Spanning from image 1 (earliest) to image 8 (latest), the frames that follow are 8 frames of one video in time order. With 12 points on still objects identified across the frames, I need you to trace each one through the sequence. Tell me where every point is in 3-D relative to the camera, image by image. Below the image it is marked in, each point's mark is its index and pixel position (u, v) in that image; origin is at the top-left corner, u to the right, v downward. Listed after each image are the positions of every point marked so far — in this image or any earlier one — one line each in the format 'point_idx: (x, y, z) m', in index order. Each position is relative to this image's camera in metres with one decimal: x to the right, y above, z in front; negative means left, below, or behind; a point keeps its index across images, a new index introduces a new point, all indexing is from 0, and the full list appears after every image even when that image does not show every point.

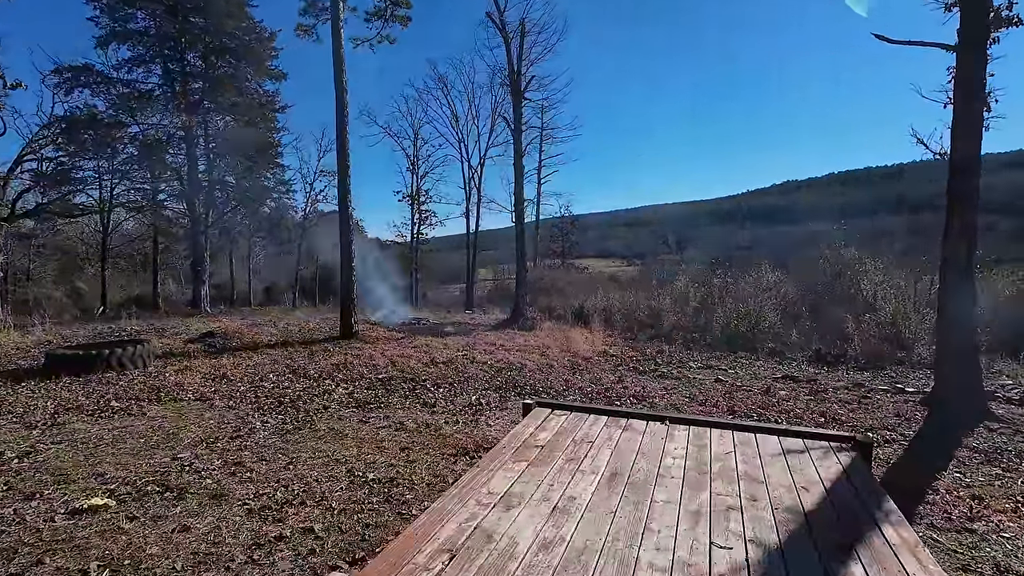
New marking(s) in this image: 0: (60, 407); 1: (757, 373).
0: (-4.7, -1.3, +5.1) m
1: (+3.7, -1.3, +7.2) m
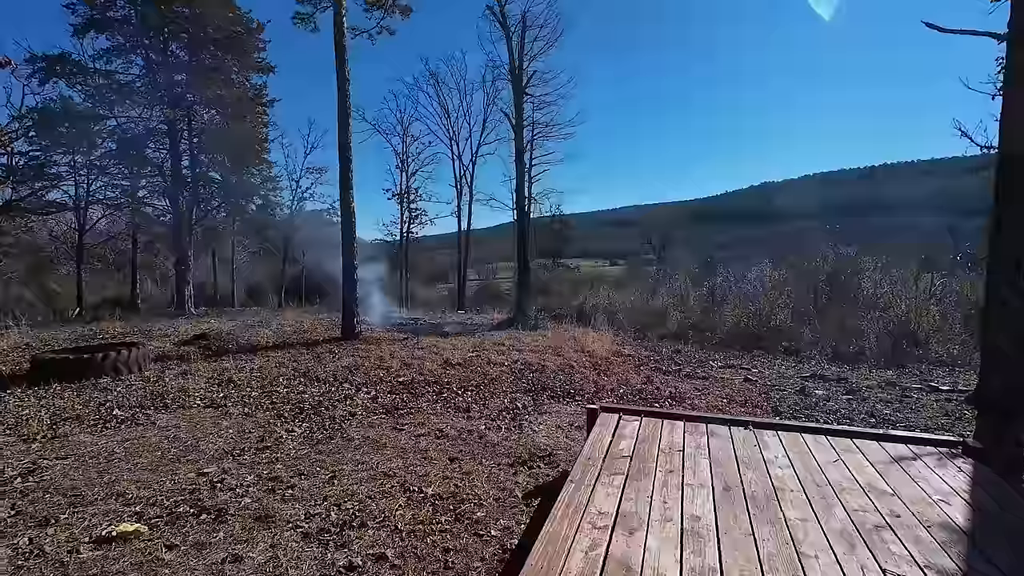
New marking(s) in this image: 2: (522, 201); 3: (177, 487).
0: (-4.3, -1.2, +4.6) m
1: (+4.0, -1.2, +7.0) m
2: (+0.3, +2.5, +13.8) m
3: (-2.2, -1.3, +3.1) m
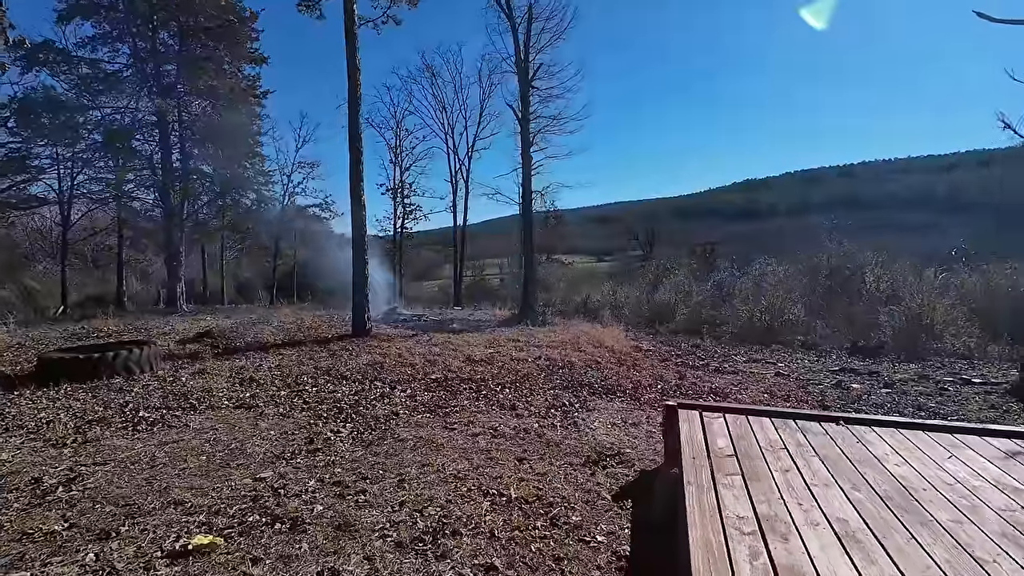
0: (-3.9, -1.2, +4.3) m
1: (+4.4, -1.1, +7.0) m
2: (+0.4, +2.6, +13.6) m
3: (-1.7, -1.3, +2.9) m
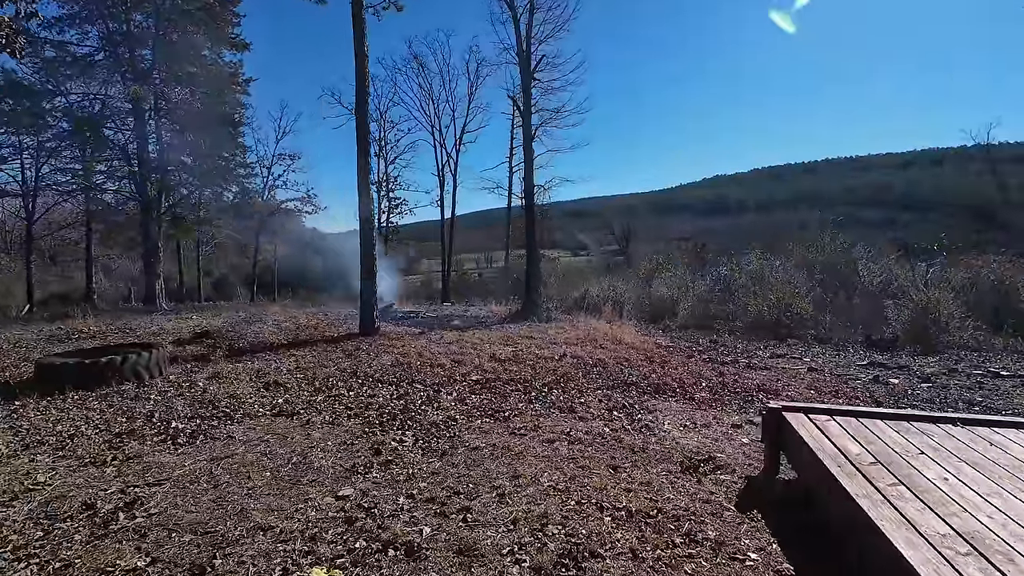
0: (-3.3, -1.2, +3.9) m
1: (+4.8, -1.1, +7.1) m
2: (+0.5, +2.7, +13.4) m
3: (-1.0, -1.3, +2.7) m
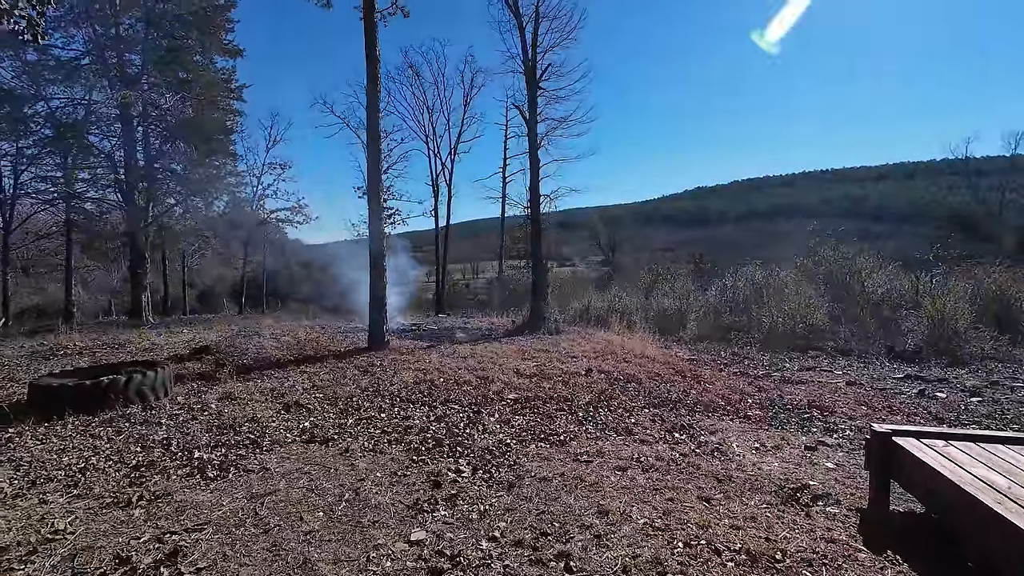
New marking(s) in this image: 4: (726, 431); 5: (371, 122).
0: (-2.8, -1.3, +3.5) m
1: (+5.1, -1.2, +6.9) m
2: (+0.6, +2.4, +13.2) m
3: (-0.5, -1.3, +2.3) m
4: (+1.9, -1.3, +4.2) m
5: (-2.5, +2.9, +8.5) m
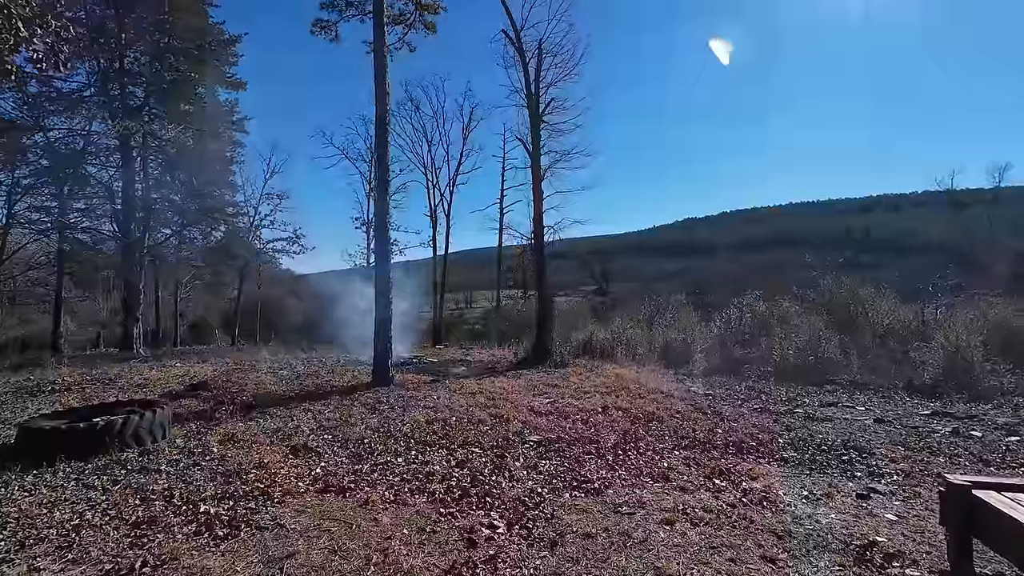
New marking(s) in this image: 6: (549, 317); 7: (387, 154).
0: (-2.6, -1.6, +3.2) m
1: (+5.3, -1.7, +6.7) m
2: (+0.7, +1.6, +13.1) m
3: (-0.2, -1.5, +2.0) m
4: (+2.1, -1.6, +4.0) m
5: (-2.3, +2.3, +8.4) m
6: (+1.0, -0.8, +13.2) m
7: (-2.2, +2.3, +8.5) m
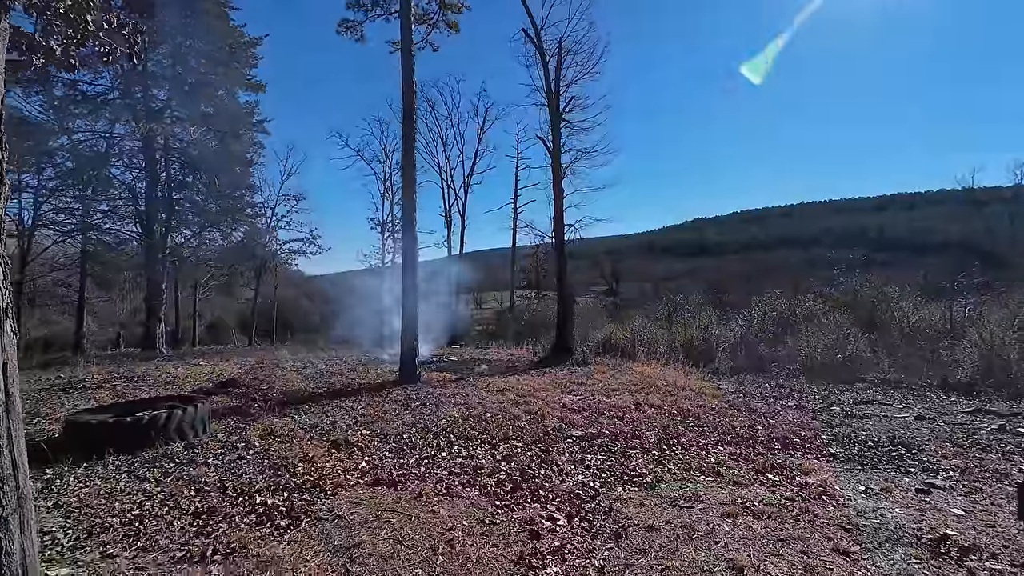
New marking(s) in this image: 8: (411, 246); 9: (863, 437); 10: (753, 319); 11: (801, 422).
0: (-2.2, -1.5, +3.2) m
1: (+5.8, -1.6, +6.6) m
2: (+1.3, +1.6, +13.1) m
3: (+0.1, -1.5, +2.0) m
4: (+2.5, -1.5, +3.9) m
5: (-1.8, +2.4, +8.5) m
6: (+1.6, -0.7, +13.1) m
7: (-1.7, +2.4, +8.5) m
8: (-1.8, +0.8, +8.7) m
9: (+3.7, -1.6, +5.1) m
10: (+6.6, -0.8, +13.2) m
11: (+3.4, -1.6, +5.8) m
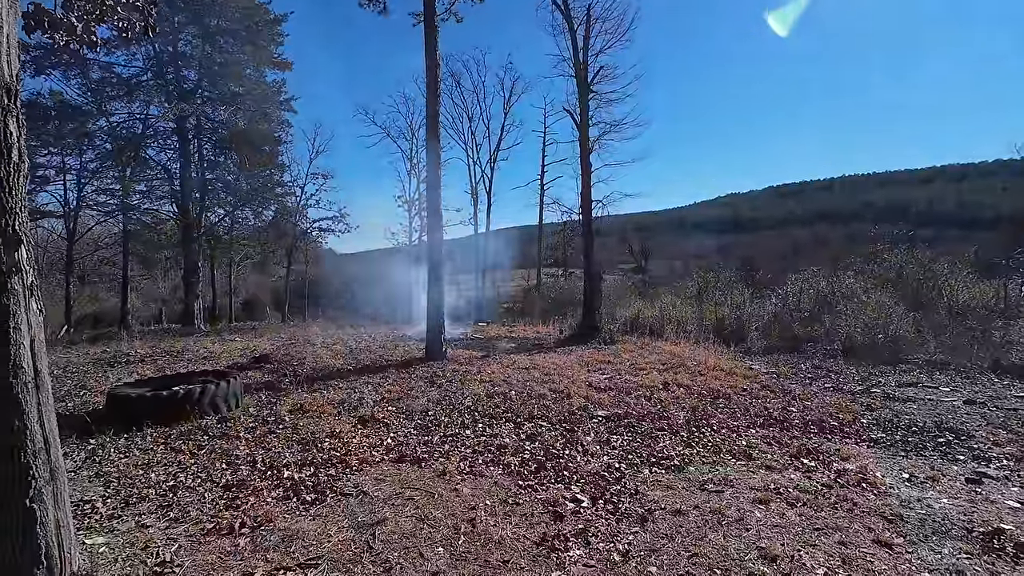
0: (-2.0, -1.4, +3.3) m
1: (+6.1, -1.3, +6.2) m
2: (+2.0, +2.2, +12.8) m
3: (+0.2, -1.4, +2.0) m
4: (+2.7, -1.3, +3.8) m
5: (-1.4, +2.8, +8.3) m
6: (+2.3, -0.1, +12.9) m
7: (-1.3, +2.8, +8.4) m
8: (-1.3, +1.2, +8.6) m
9: (+4.0, -1.3, +4.9) m
10: (+7.3, -0.2, +12.7) m
11: (+3.7, -1.3, +5.6) m
